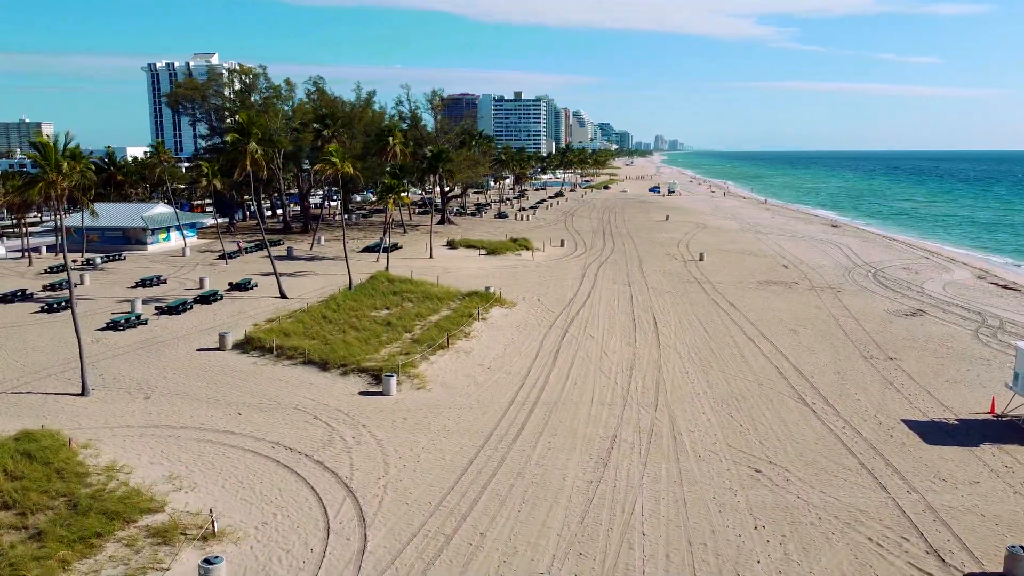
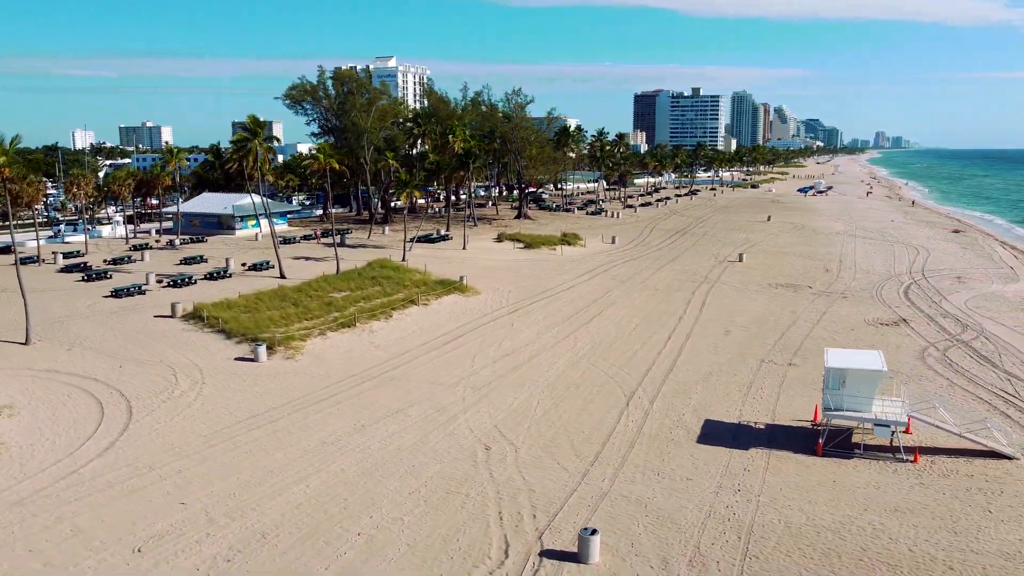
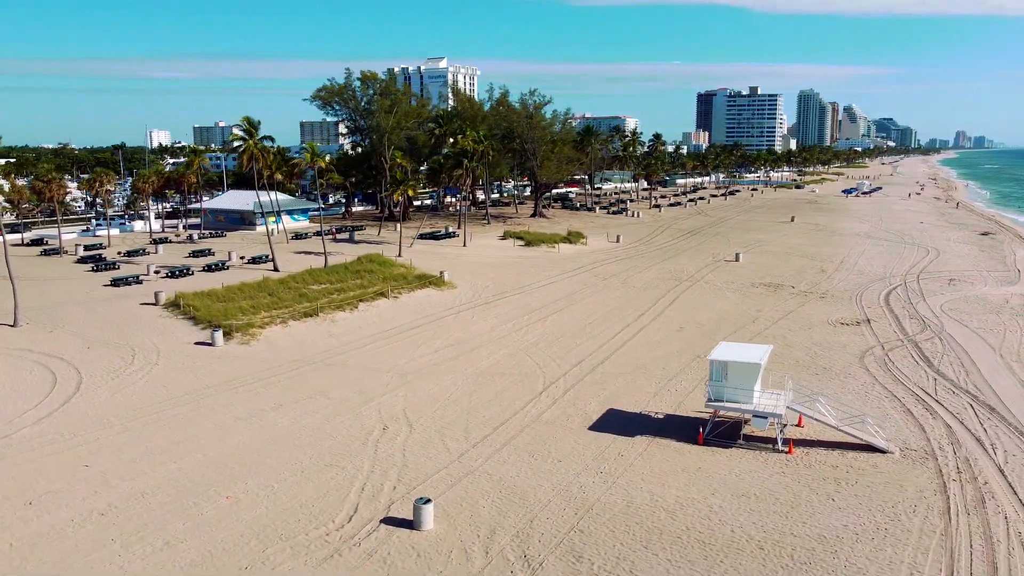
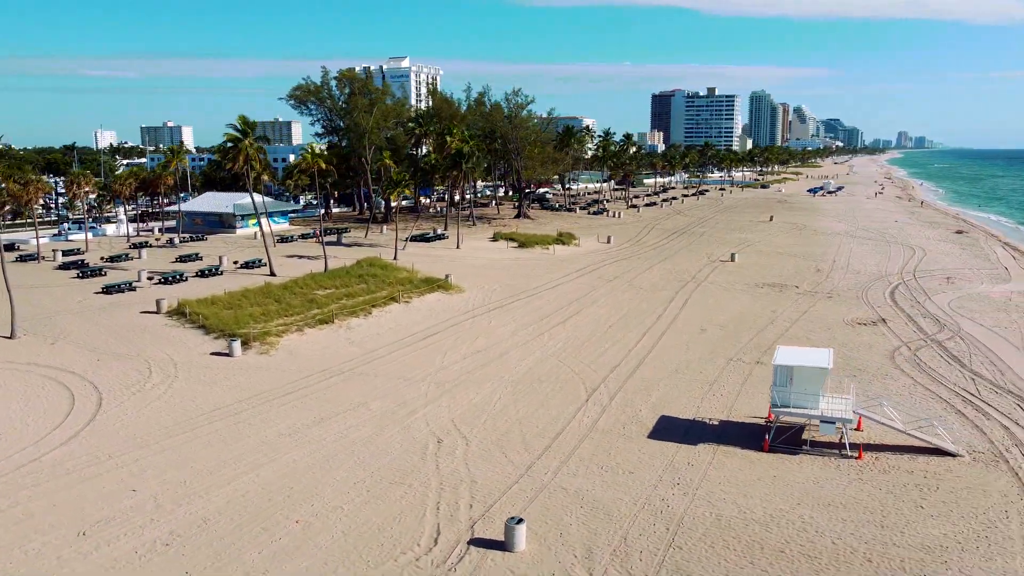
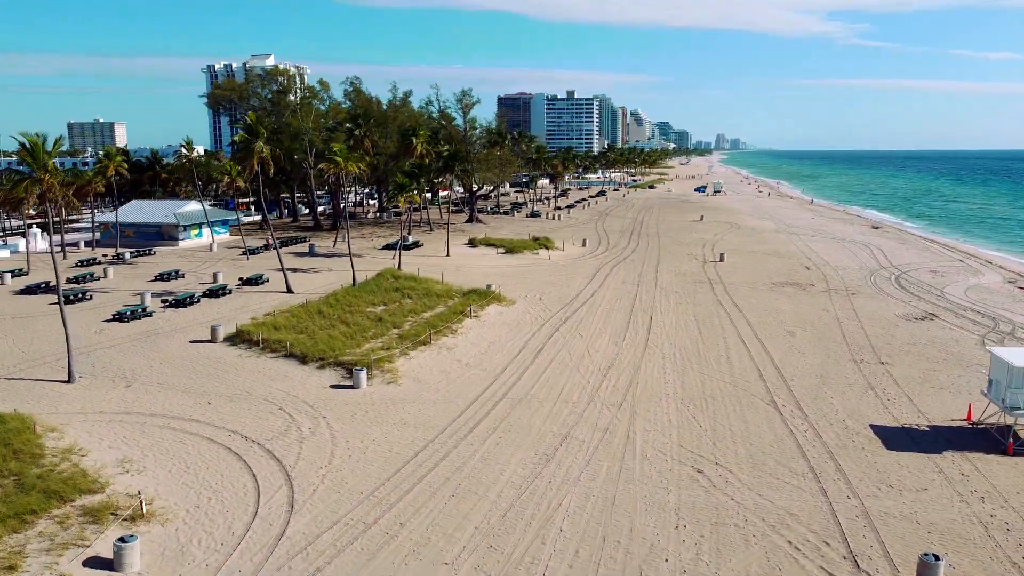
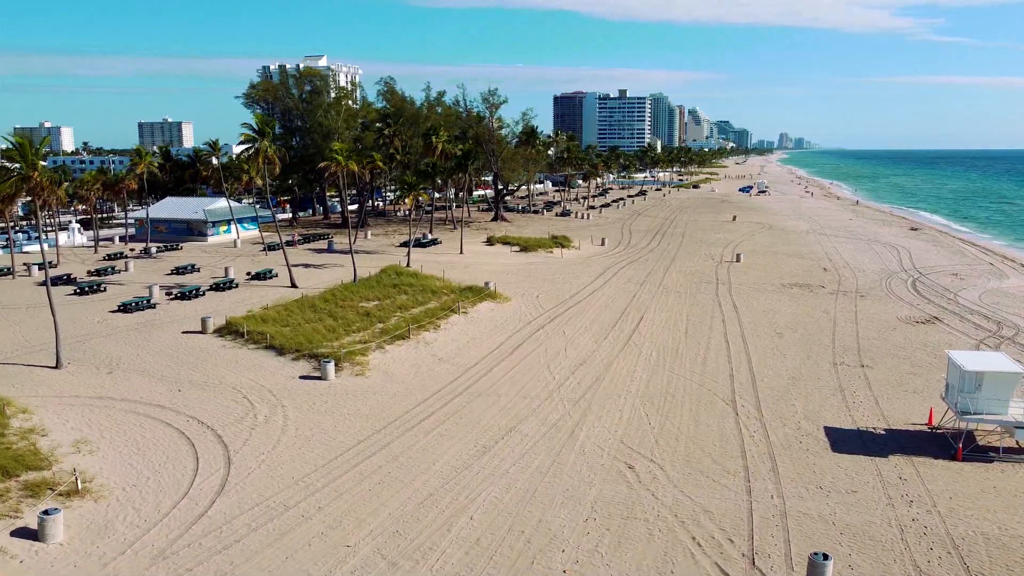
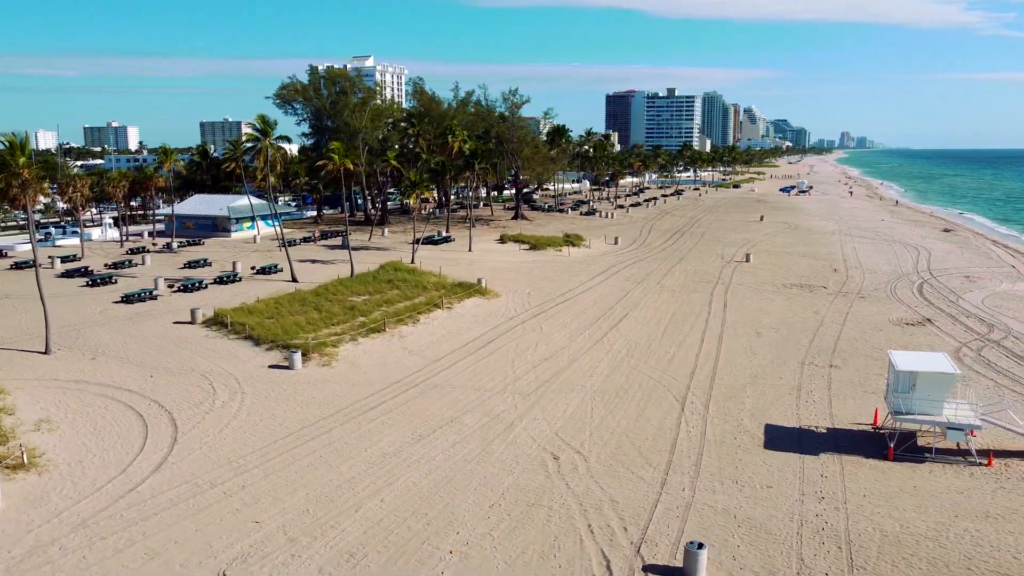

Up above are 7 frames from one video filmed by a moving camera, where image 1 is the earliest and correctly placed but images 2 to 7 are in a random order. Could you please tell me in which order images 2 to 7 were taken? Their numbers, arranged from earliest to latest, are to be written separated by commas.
5, 6, 7, 2, 4, 3
